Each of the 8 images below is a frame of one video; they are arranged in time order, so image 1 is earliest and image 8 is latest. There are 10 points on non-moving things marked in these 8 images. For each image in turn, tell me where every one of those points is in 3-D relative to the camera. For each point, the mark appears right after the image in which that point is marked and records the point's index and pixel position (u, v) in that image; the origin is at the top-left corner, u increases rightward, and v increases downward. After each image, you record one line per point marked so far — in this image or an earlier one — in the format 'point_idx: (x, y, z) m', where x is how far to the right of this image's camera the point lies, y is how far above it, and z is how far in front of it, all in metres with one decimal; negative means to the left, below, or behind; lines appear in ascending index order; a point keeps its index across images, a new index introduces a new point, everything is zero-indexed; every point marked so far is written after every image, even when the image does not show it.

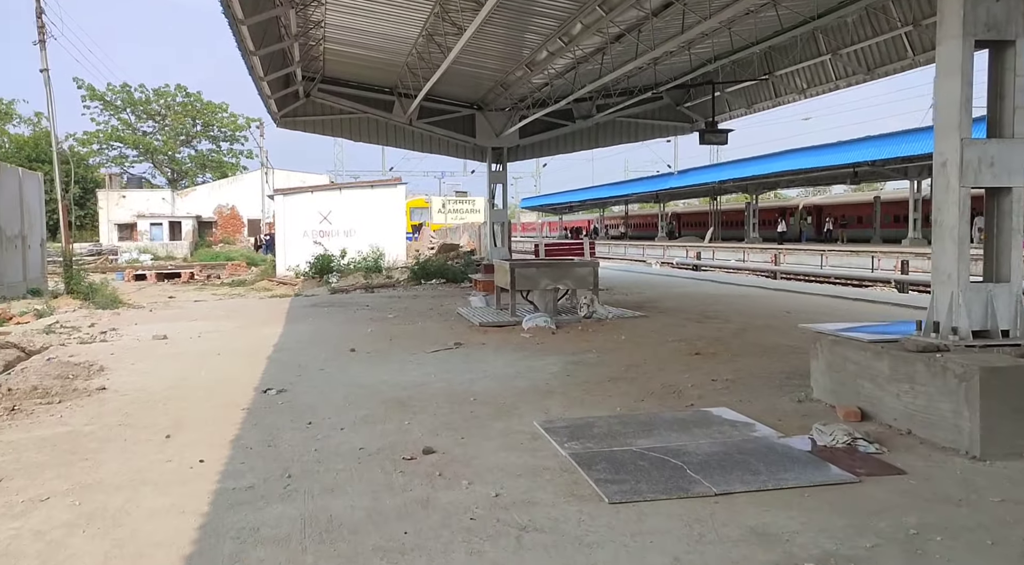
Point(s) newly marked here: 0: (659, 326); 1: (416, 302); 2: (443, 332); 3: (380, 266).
0: (+1.8, -0.5, +8.0) m
1: (-1.9, -0.4, +12.5) m
2: (-0.9, -0.7, +8.5) m
3: (-4.0, +0.5, +19.6) m
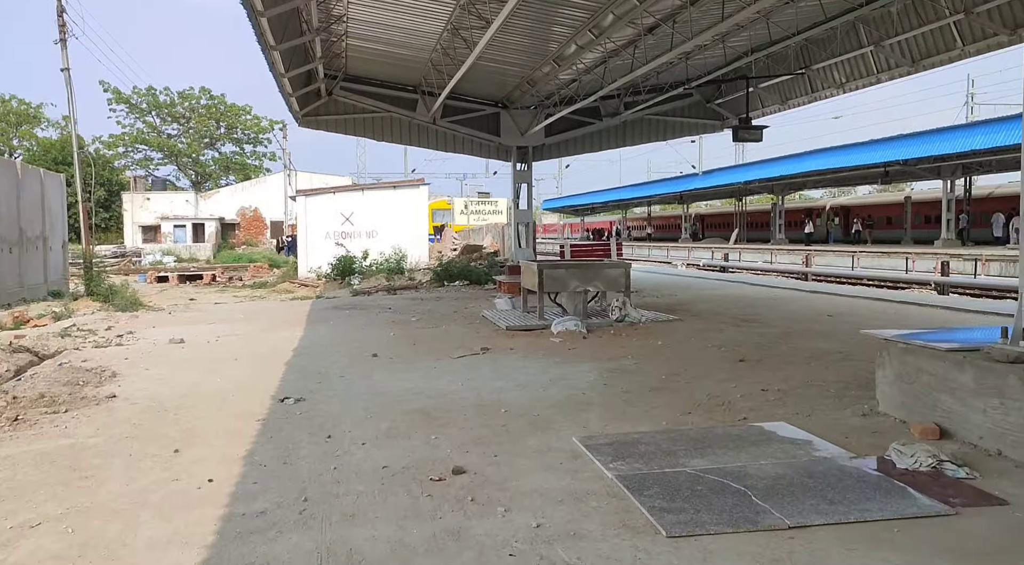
0: (+2.2, -0.6, +7.5) m
1: (-1.4, -0.4, +12.2) m
2: (-0.6, -0.7, +8.1) m
3: (-3.3, +0.4, +19.3) m
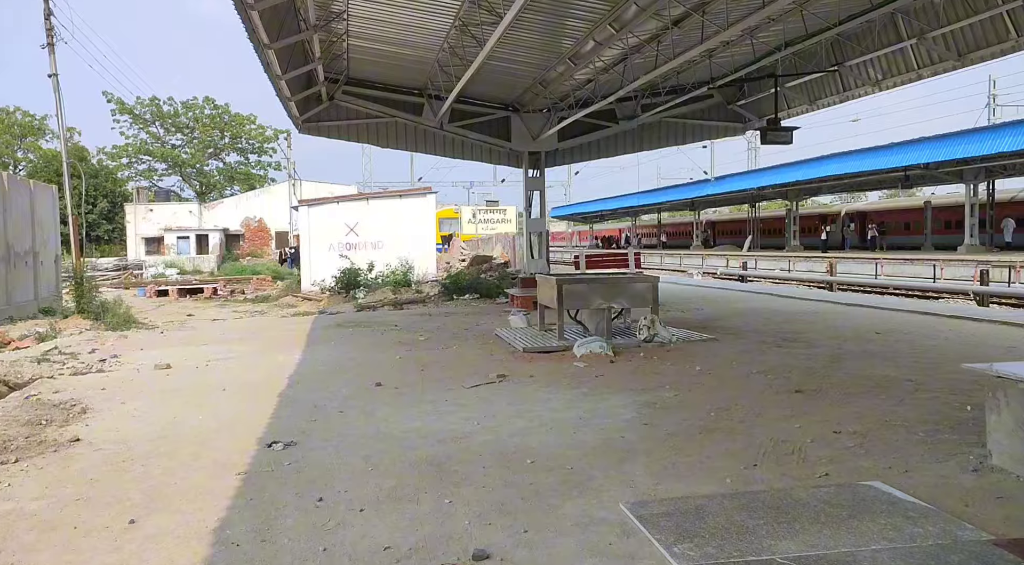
0: (+2.4, -0.7, +6.7) m
1: (-1.2, -0.7, +11.4) m
2: (-0.4, -0.9, +7.4) m
3: (-3.0, +0.1, +18.6) m
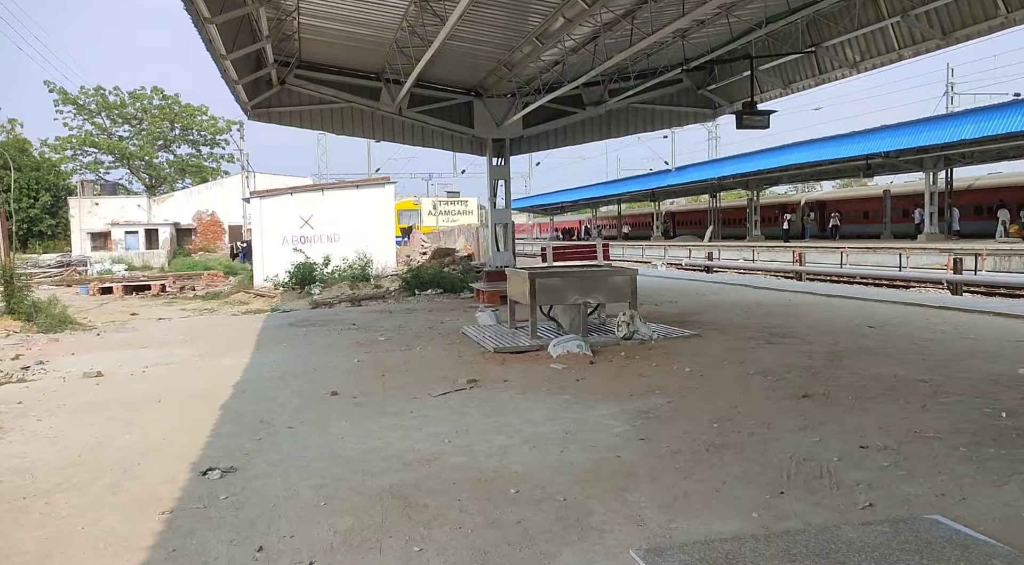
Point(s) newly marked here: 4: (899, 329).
0: (+2.1, -0.7, +6.3) m
1: (-1.7, -0.6, +10.7) m
2: (-0.7, -0.9, +6.7) m
3: (-4.0, +0.2, +17.8) m
4: (+4.1, -0.5, +6.8) m
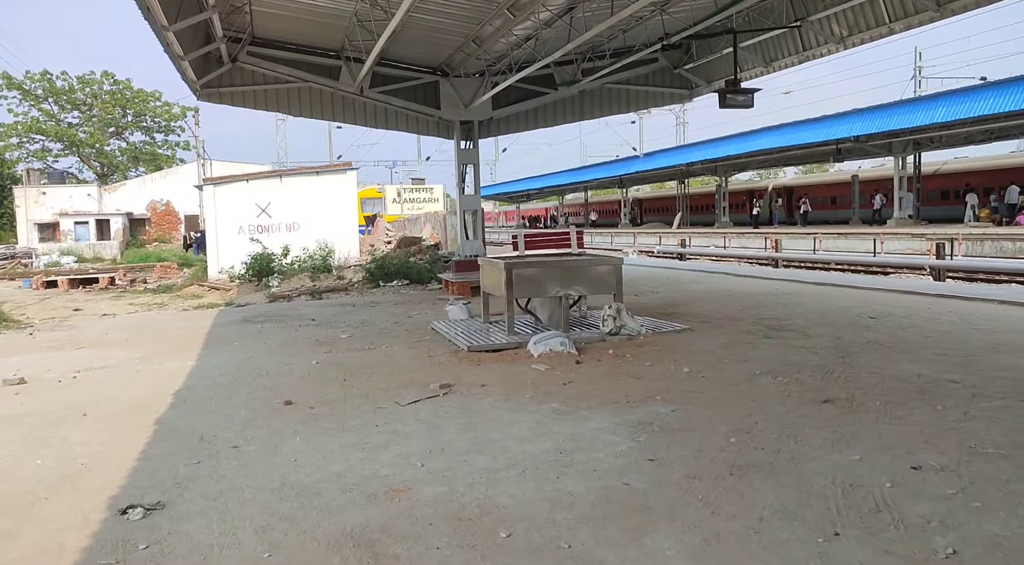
0: (+1.9, -0.6, +5.7) m
1: (-2.1, -0.5, +10.0) m
2: (-0.9, -0.8, +6.1) m
3: (-4.8, +0.5, +16.9) m
4: (+3.8, -0.4, +6.3) m
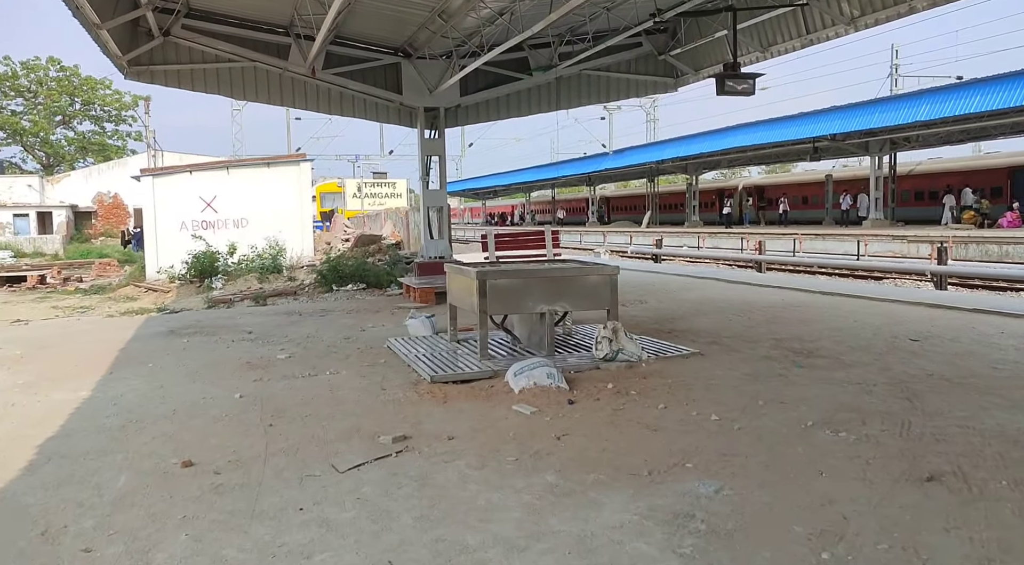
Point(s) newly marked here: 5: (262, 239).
0: (+1.7, -0.7, +4.6) m
1: (-2.5, -0.6, +8.7) m
2: (-1.1, -0.9, +4.8) m
3: (-5.5, +0.4, +15.4) m
4: (+3.6, -0.5, +5.3) m
5: (-6.6, +1.2, +17.1) m
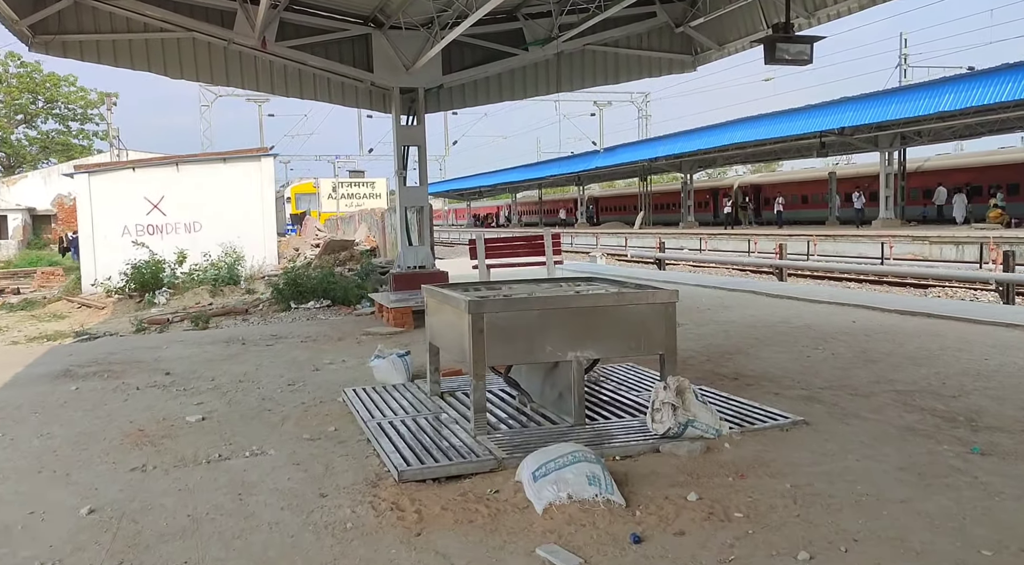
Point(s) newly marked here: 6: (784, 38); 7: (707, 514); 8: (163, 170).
0: (+1.8, -0.9, +2.8) m
1: (-2.5, -0.8, +6.7) m
2: (-1.0, -1.1, +2.9) m
3: (-5.7, +0.2, +13.4) m
4: (+3.7, -0.7, +3.5) m
5: (-6.8, +0.9, +15.0) m
6: (+2.9, +2.6, +7.0) m
7: (+0.8, -1.0, +2.8) m
8: (-8.0, +2.6, +14.7) m
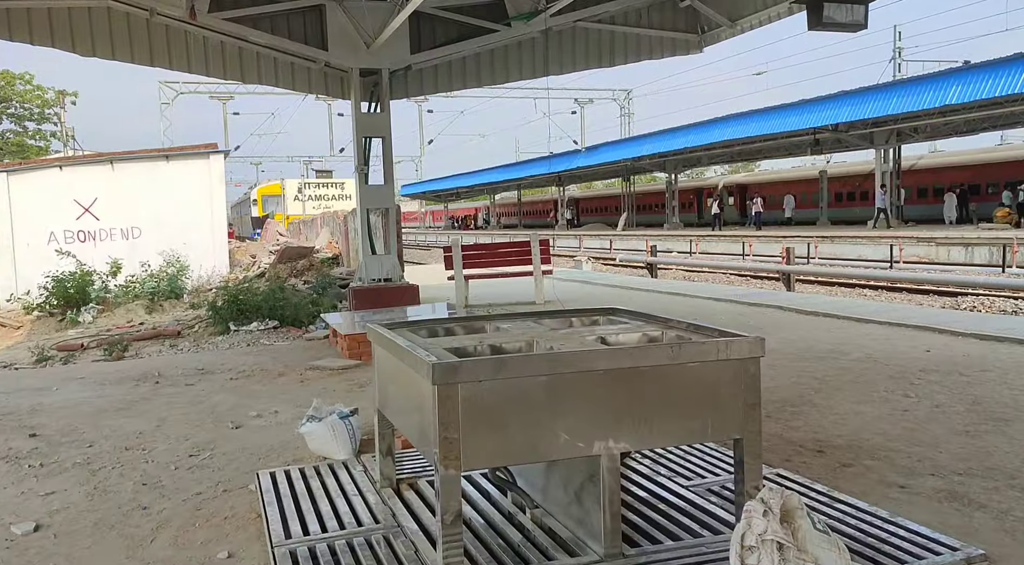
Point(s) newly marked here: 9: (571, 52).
0: (+1.8, -1.1, +1.3) m
1: (-2.7, -1.0, +5.1) m
2: (-1.0, -1.3, +1.4) m
3: (-6.1, -0.1, +11.7) m
4: (+3.7, -0.8, +2.1) m
5: (-7.2, +0.6, +13.3) m
6: (+2.8, +2.5, +5.6) m
7: (+0.8, -1.1, +1.3) m
8: (-8.4, +2.3, +12.9) m
9: (+0.8, +3.4, +9.6) m
